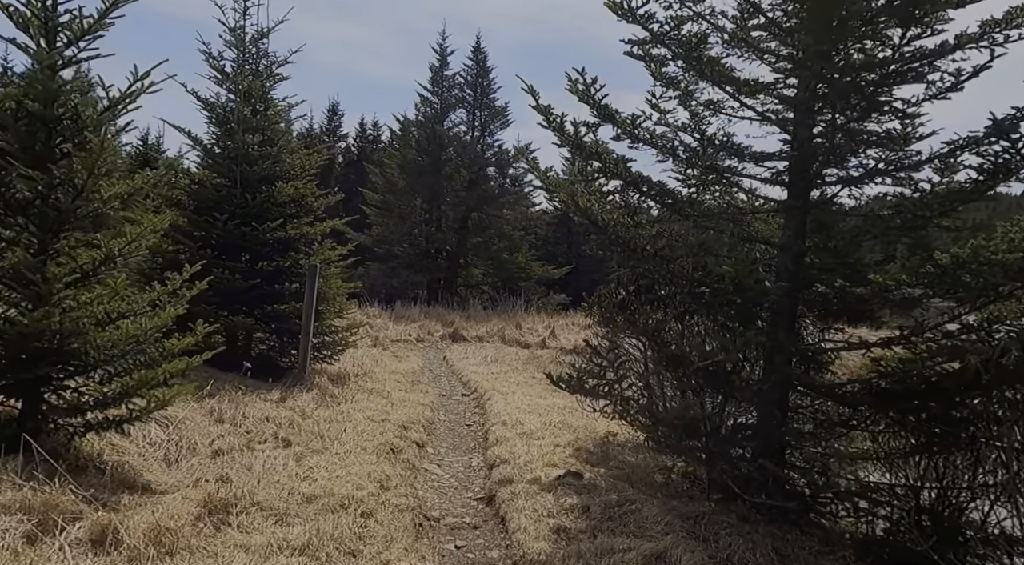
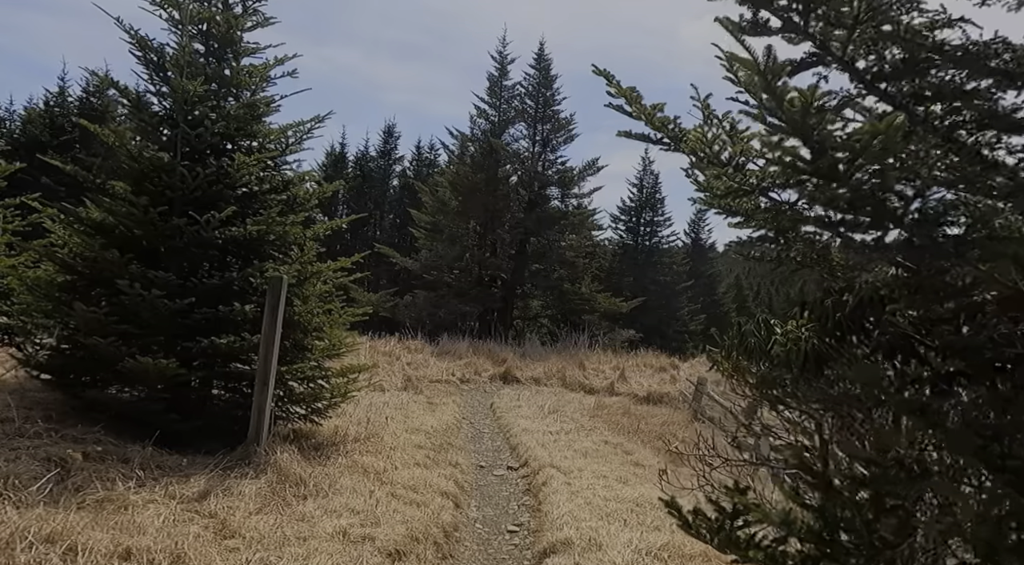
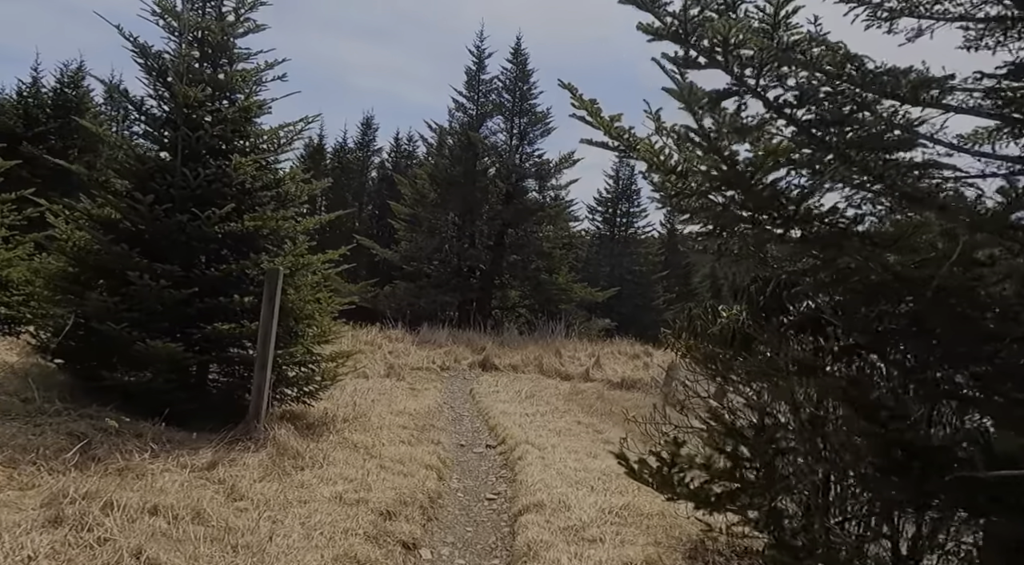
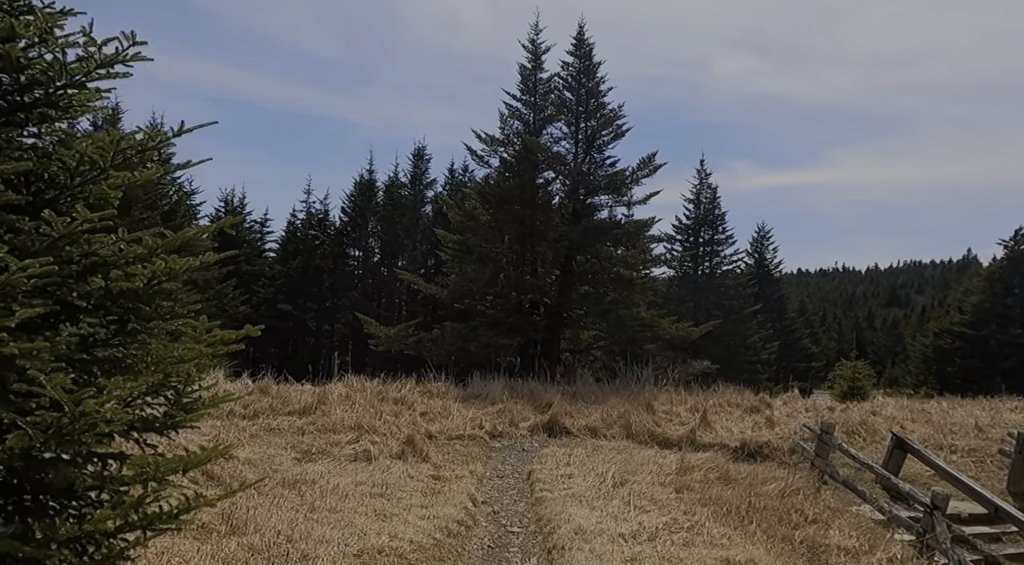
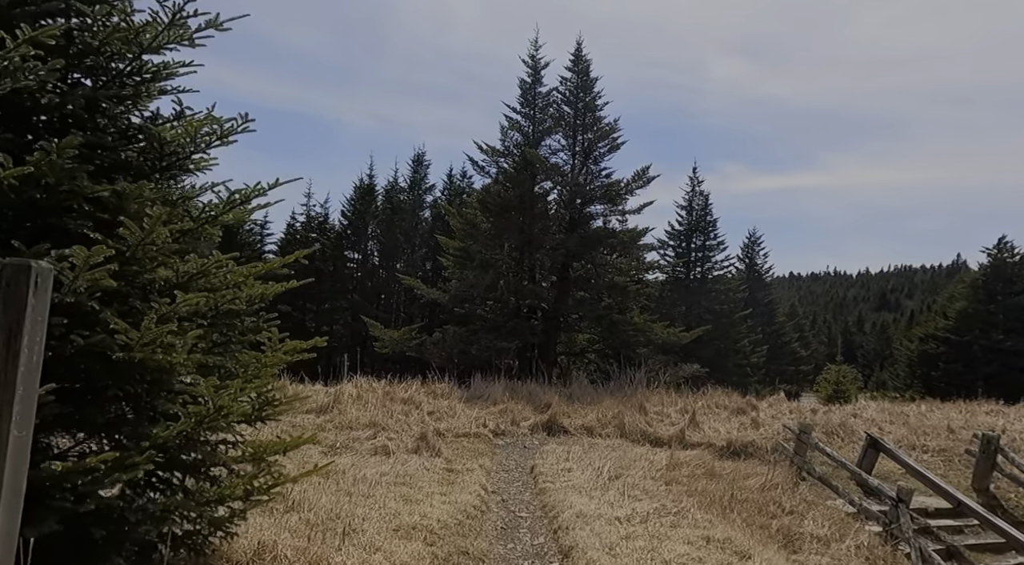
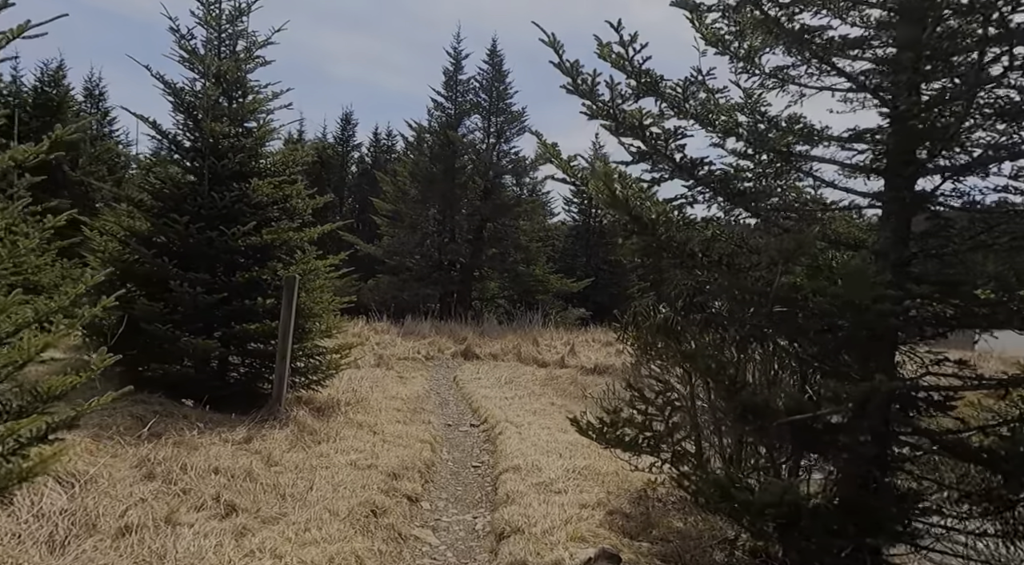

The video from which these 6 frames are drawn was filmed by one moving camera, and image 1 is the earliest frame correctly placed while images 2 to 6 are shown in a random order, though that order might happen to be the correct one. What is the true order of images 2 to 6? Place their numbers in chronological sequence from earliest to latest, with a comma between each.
6, 3, 2, 5, 4
